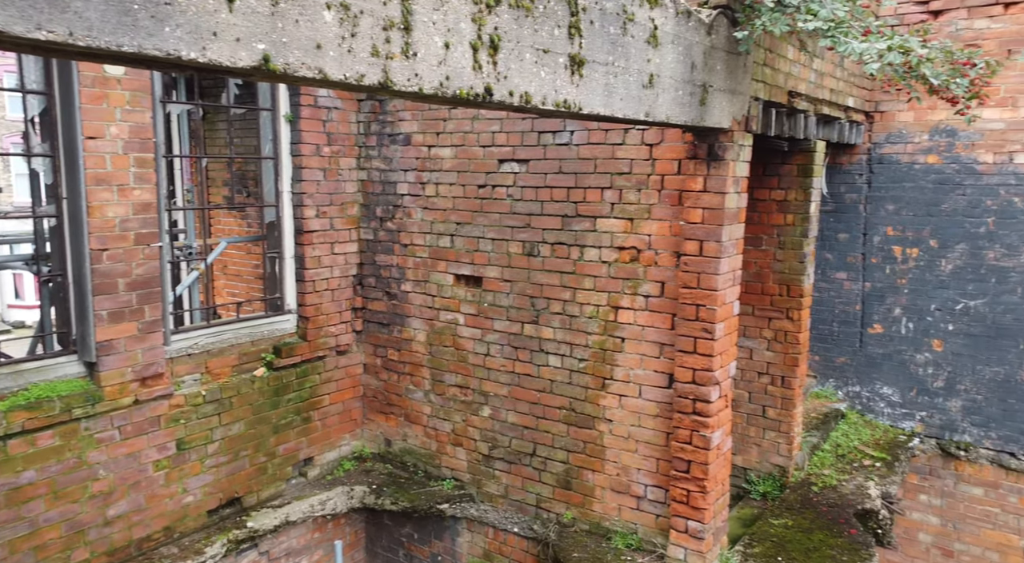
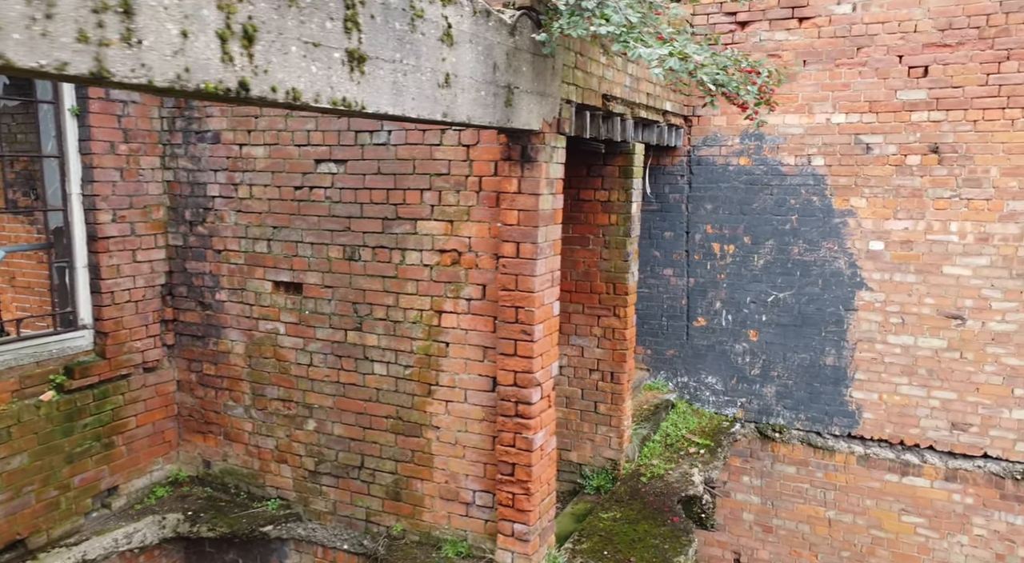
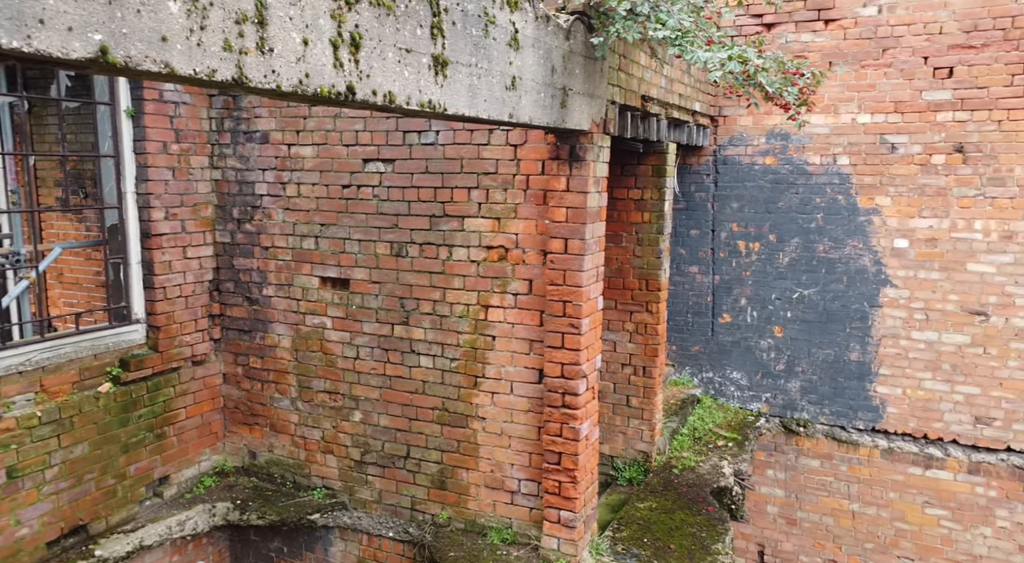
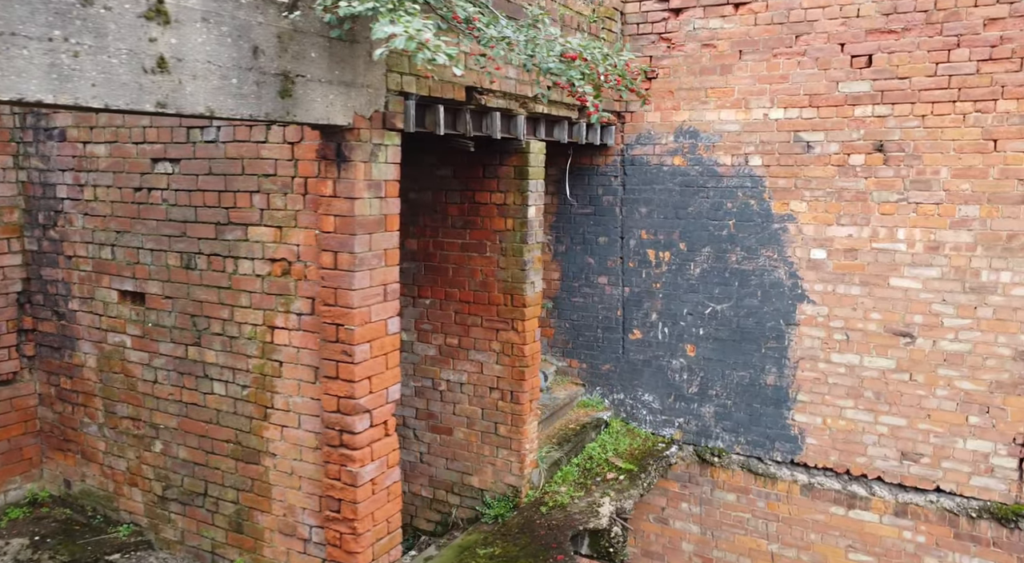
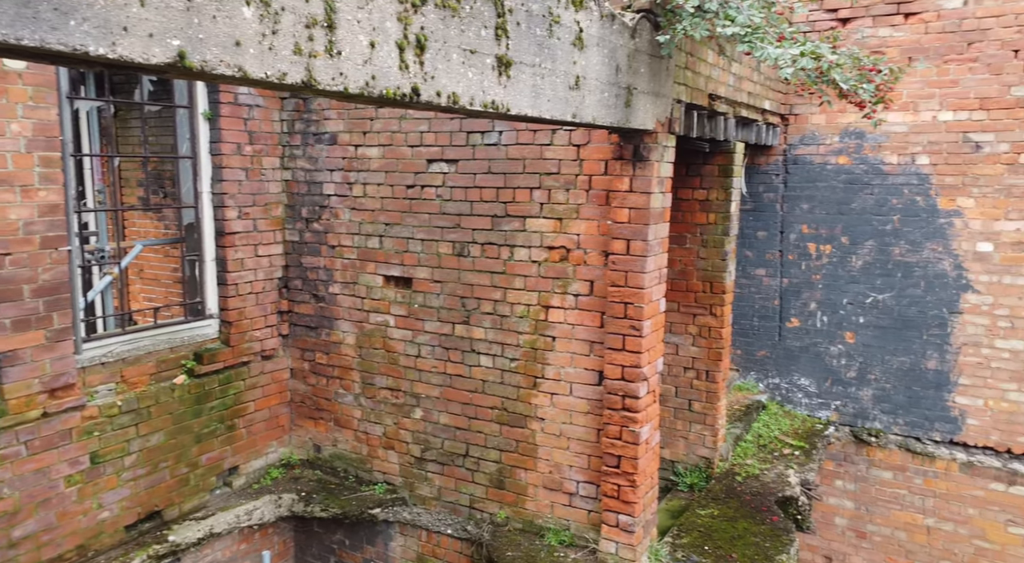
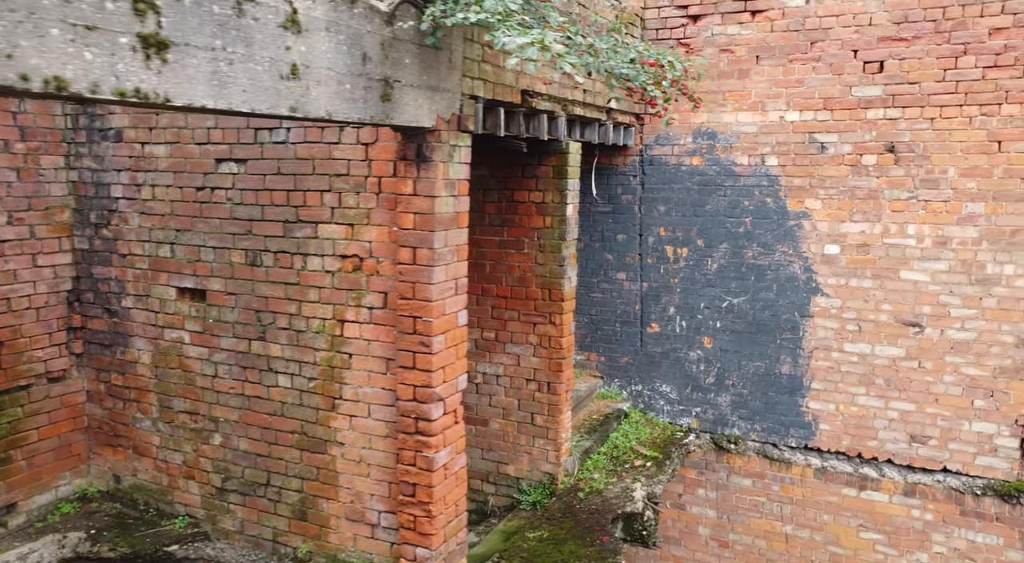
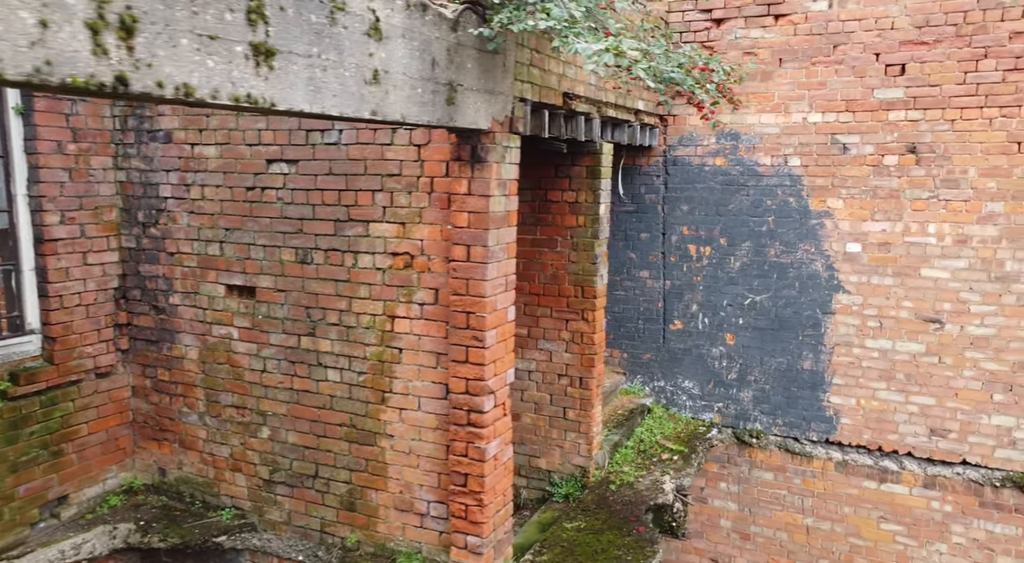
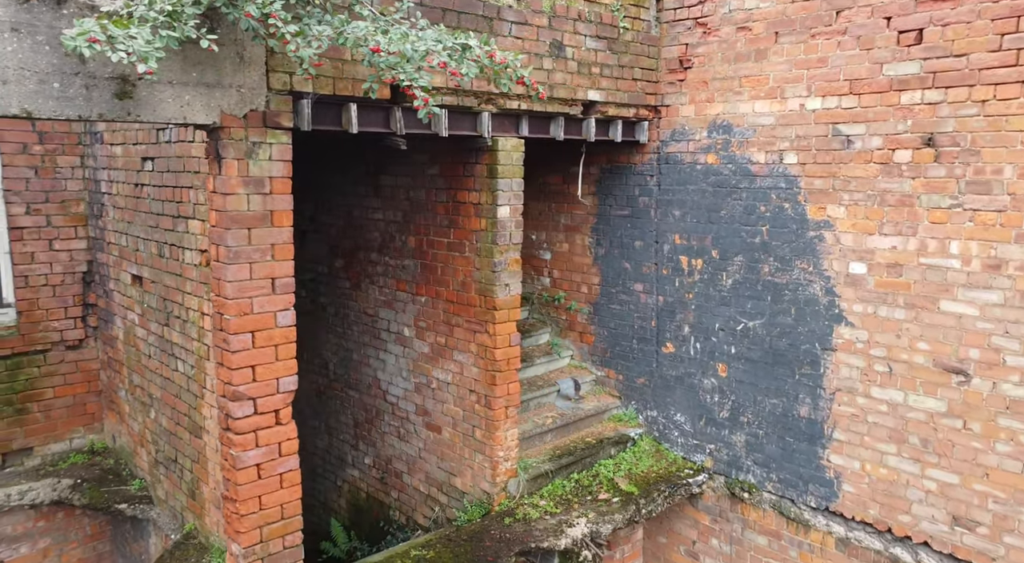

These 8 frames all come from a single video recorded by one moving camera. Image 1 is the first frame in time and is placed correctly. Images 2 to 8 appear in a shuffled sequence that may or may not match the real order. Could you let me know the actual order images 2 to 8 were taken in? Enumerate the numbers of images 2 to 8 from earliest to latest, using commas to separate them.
5, 3, 2, 7, 6, 4, 8
